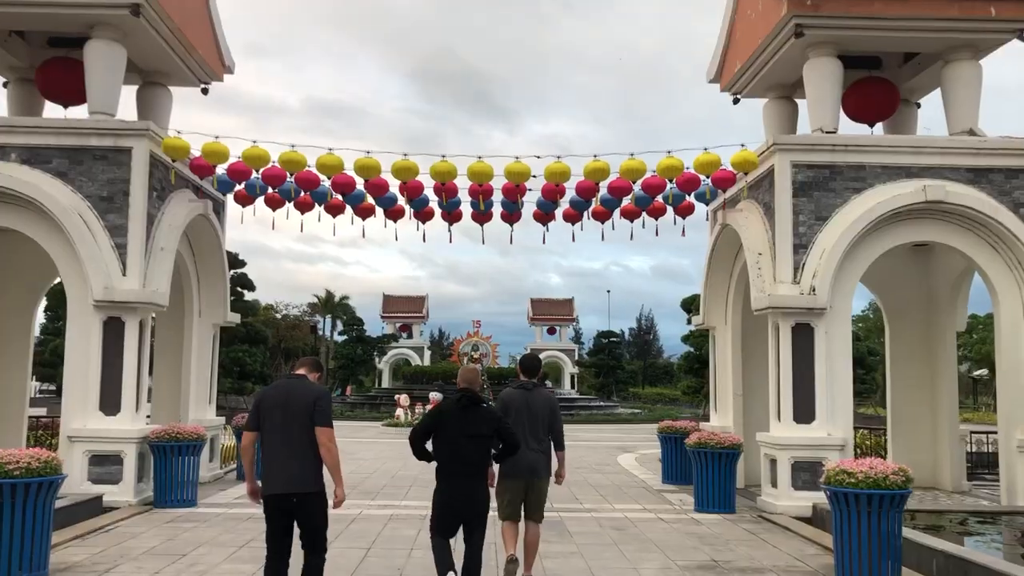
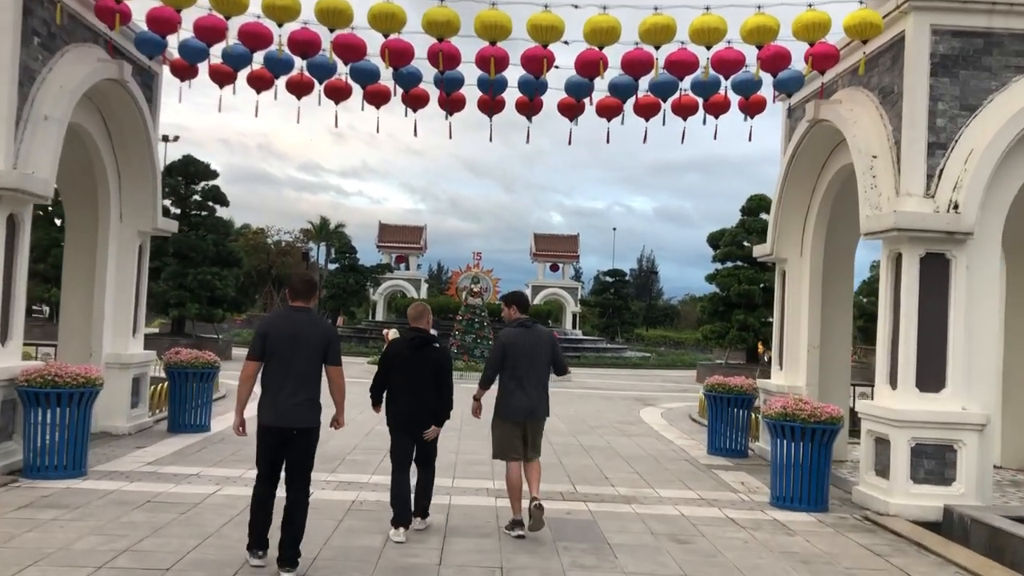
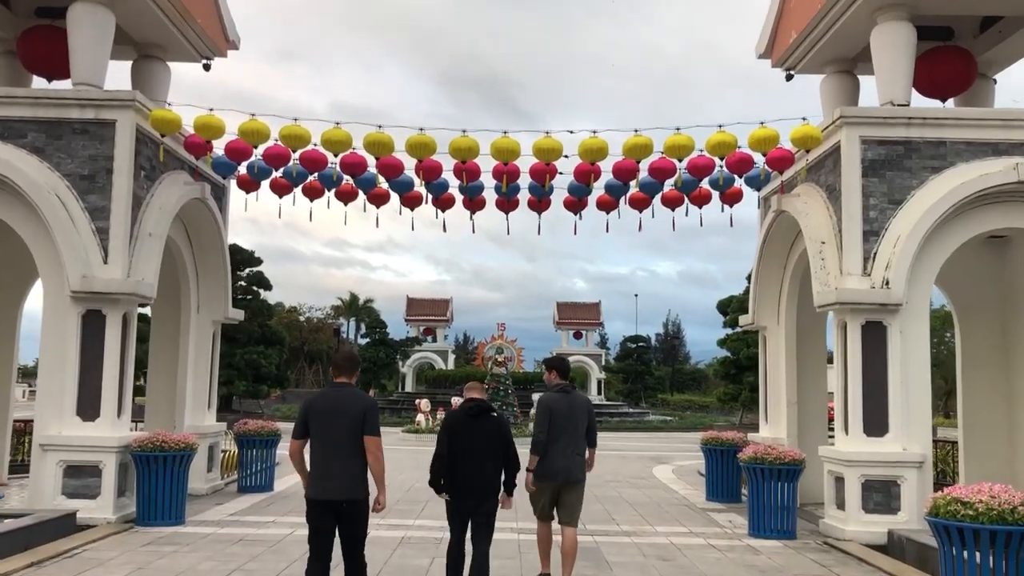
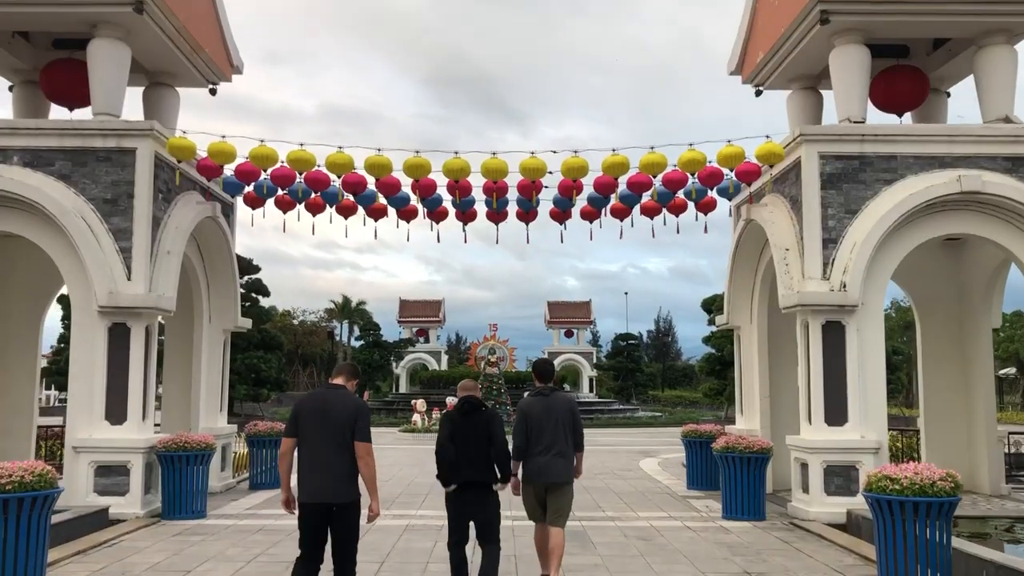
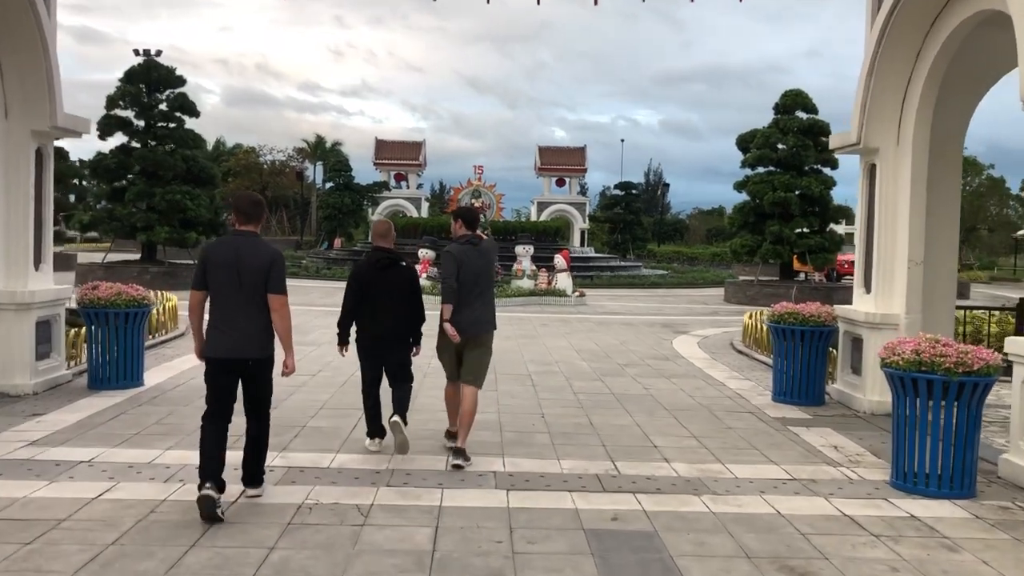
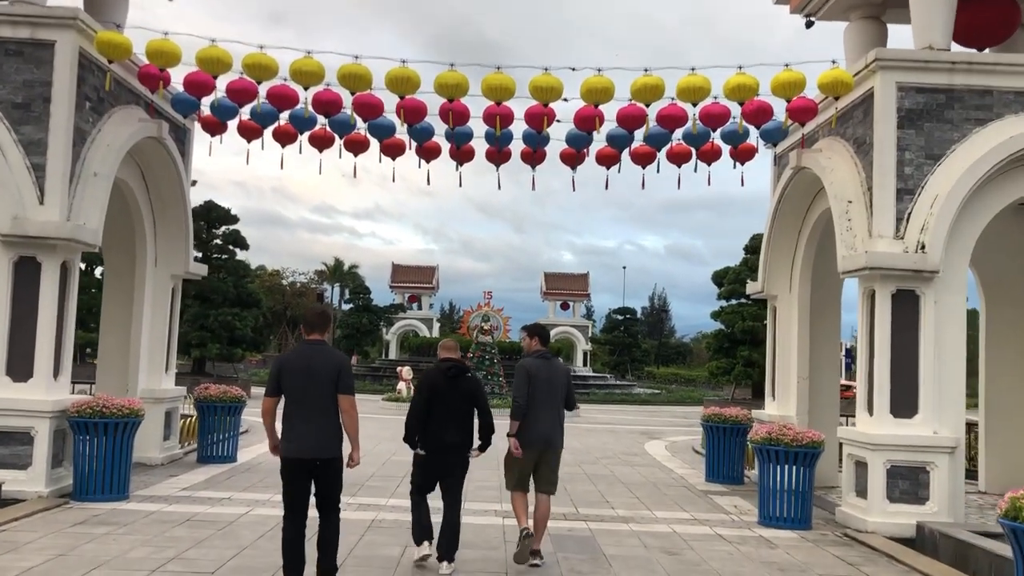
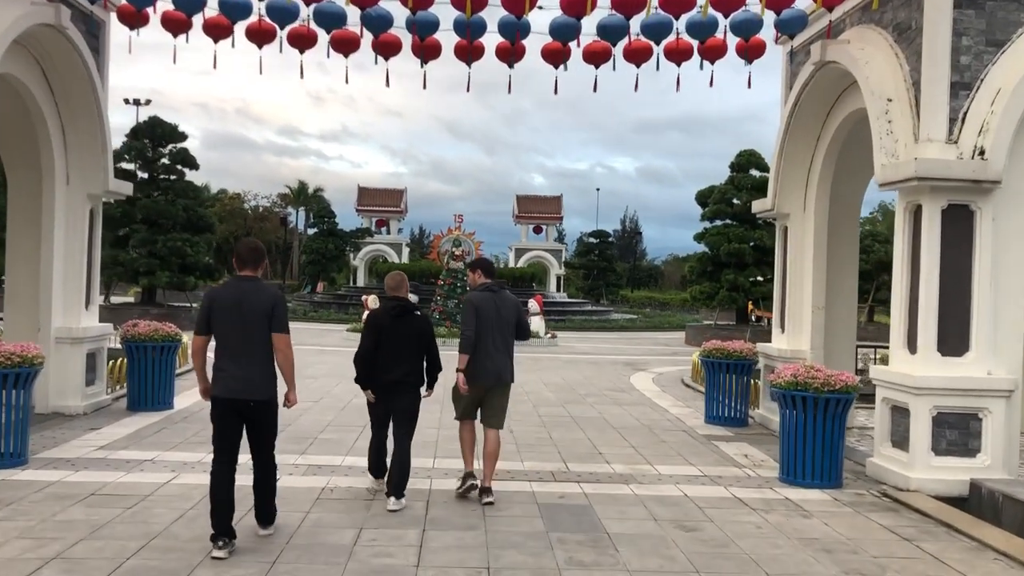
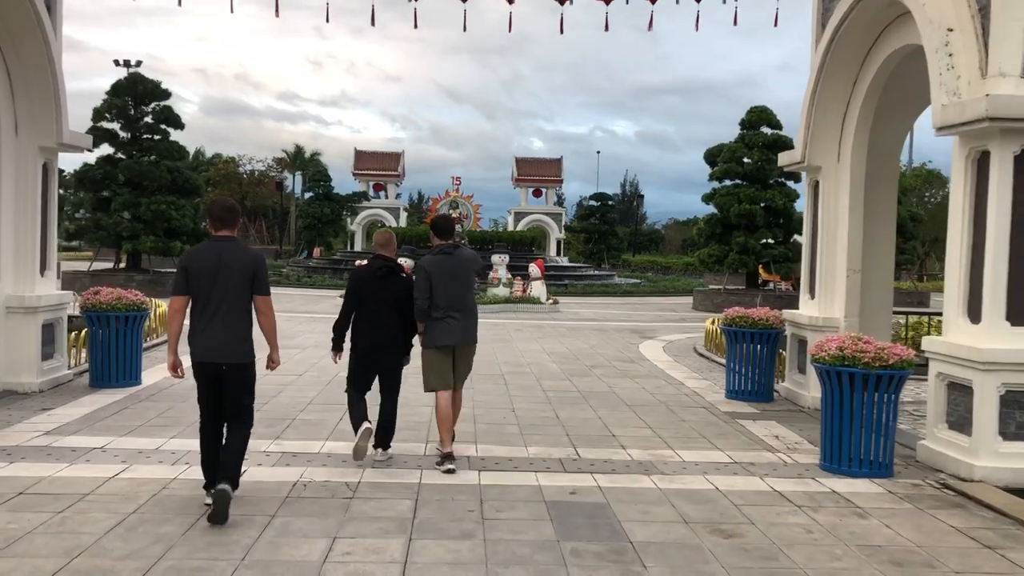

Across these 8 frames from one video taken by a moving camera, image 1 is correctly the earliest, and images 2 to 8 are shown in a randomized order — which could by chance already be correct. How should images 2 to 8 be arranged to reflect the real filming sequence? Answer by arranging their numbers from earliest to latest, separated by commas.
4, 3, 6, 2, 7, 8, 5
